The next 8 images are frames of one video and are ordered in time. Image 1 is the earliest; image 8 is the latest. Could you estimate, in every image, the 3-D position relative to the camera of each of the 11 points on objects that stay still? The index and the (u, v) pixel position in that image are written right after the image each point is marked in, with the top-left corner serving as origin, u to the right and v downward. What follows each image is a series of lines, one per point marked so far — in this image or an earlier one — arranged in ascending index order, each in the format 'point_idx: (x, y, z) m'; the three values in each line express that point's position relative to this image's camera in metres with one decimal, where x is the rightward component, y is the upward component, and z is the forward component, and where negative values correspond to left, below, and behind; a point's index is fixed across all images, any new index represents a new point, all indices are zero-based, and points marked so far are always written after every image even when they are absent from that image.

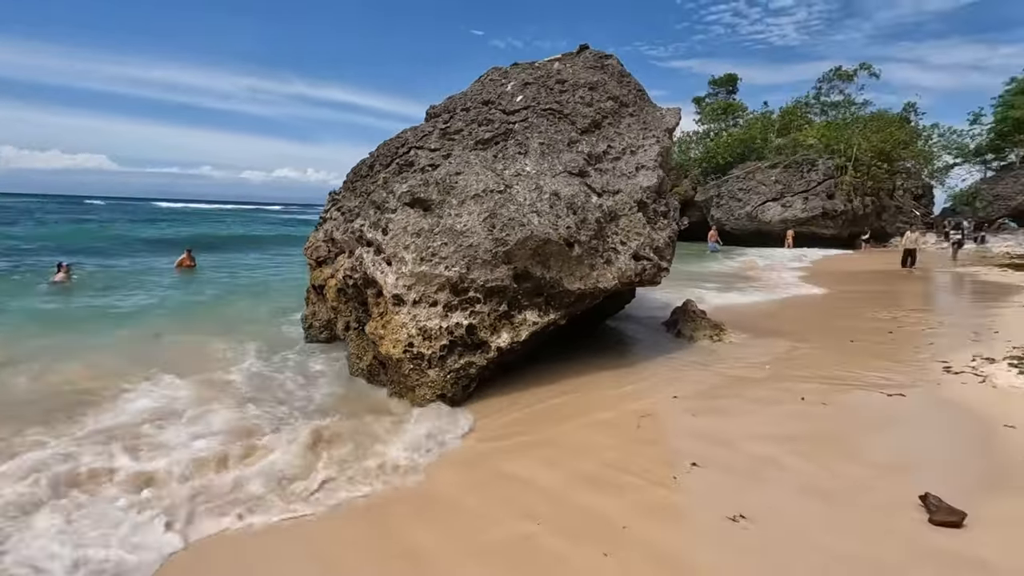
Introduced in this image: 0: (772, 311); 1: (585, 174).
0: (+5.2, -0.5, +10.8) m
1: (+0.9, +1.5, +6.9) m
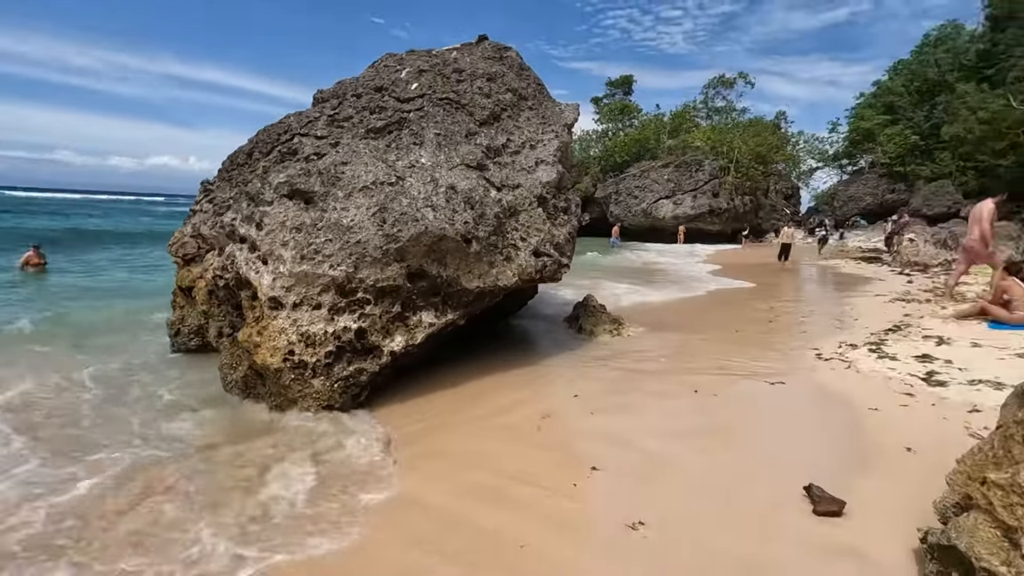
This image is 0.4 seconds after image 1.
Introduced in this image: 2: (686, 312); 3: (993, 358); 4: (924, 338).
0: (+3.2, -0.4, +11.3) m
1: (-0.4, +1.5, +6.7) m
2: (+3.4, -0.5, +10.6) m
3: (+5.7, -0.8, +6.4) m
4: (+5.7, -0.7, +7.5) m
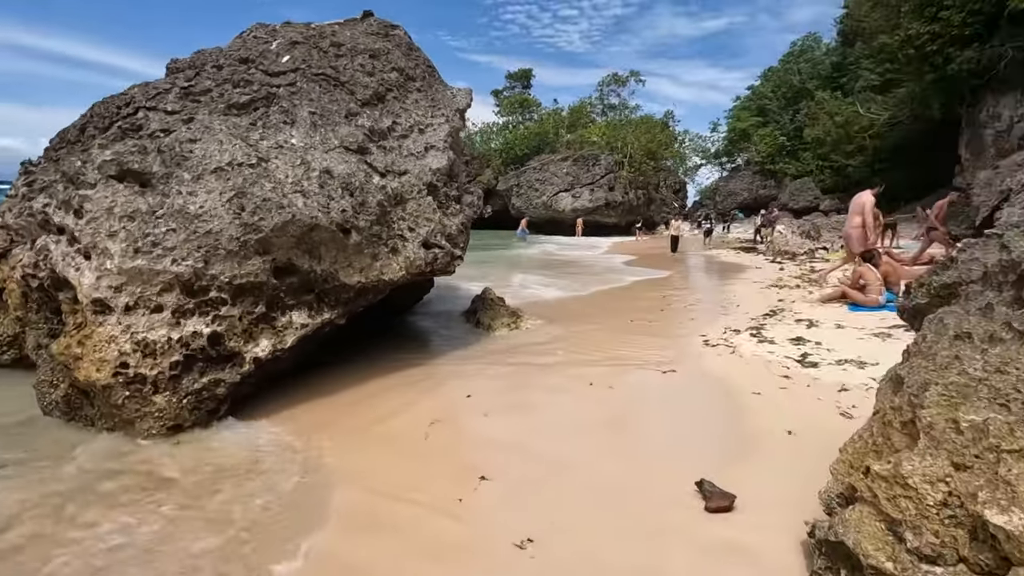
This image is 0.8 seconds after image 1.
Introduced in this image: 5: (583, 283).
0: (+1.1, -0.2, +11.3) m
1: (-1.7, +1.5, +6.1) m
2: (+1.4, -0.3, +10.6) m
3: (+4.4, -0.6, +6.9) m
4: (+4.2, -0.5, +8.0) m
5: (+1.8, +0.1, +13.3) m
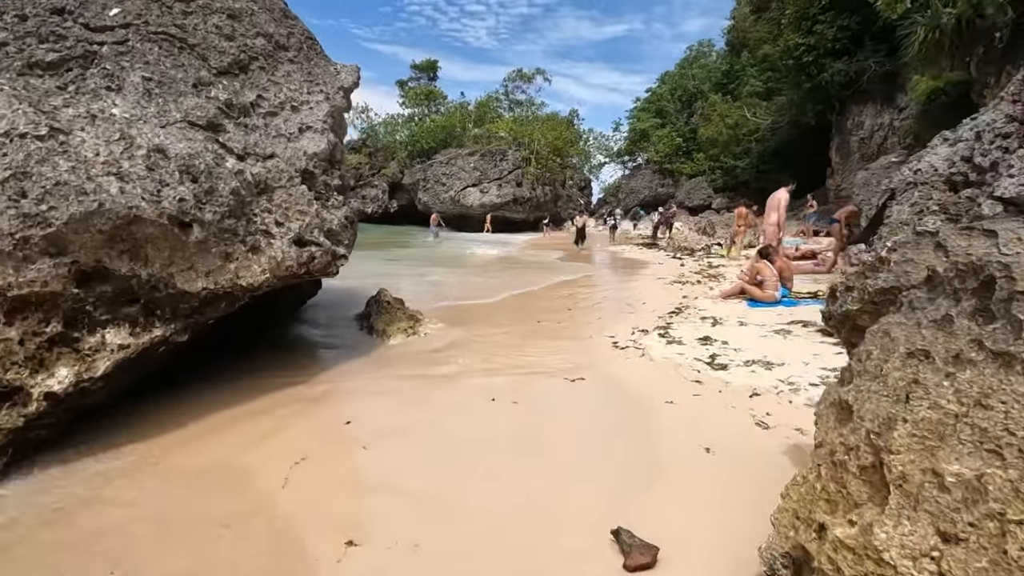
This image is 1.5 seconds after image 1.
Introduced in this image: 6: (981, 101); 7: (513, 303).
0: (-0.8, -0.2, +10.6) m
1: (-2.7, +1.5, +5.0) m
2: (-0.4, -0.3, +10.0) m
3: (+3.2, -0.6, +6.9) m
4: (+2.8, -0.4, +7.9) m
5: (-0.5, +0.2, +12.7) m
6: (+9.4, +3.7, +10.8) m
7: (0.0, -0.3, +10.0) m
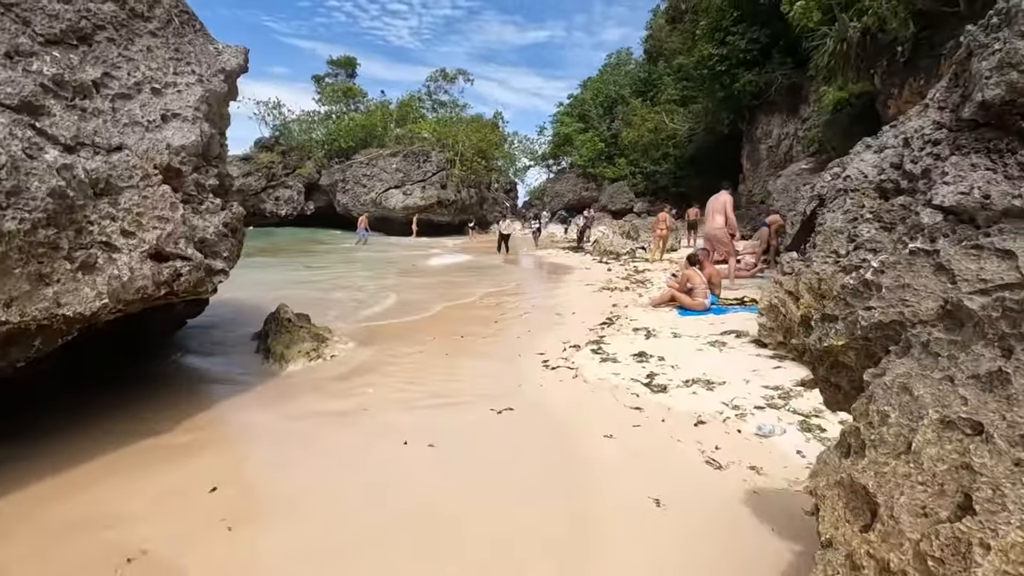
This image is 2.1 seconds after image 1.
0: (-2.3, -0.4, +9.7) m
1: (-3.4, +1.3, +3.9) m
2: (-1.8, -0.5, +9.2) m
3: (+2.2, -0.7, +6.5) m
4: (+1.7, -0.6, +7.5) m
5: (-2.2, -0.1, +11.8) m
6: (+7.8, +3.7, +11.2) m
7: (-1.3, -0.5, +9.2) m
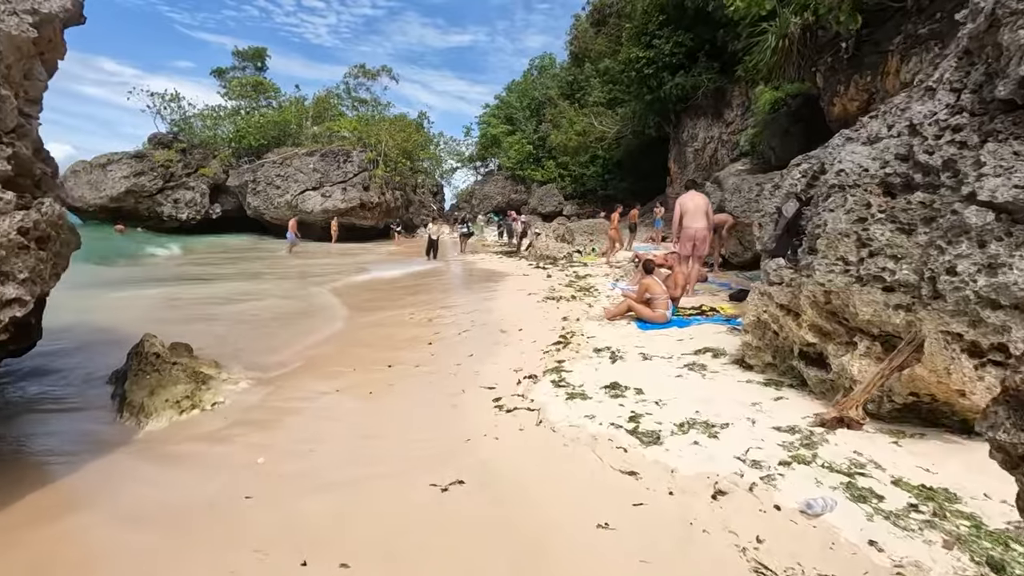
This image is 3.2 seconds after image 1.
0: (-3.2, -0.6, +8.0) m
1: (-3.7, +1.0, +2.2) m
2: (-2.7, -0.7, +7.6) m
3: (+1.6, -0.9, +5.5) m
4: (+1.0, -0.7, +6.4) m
5: (-3.5, -0.3, +10.2) m
6: (+6.5, +3.6, +10.9) m
7: (-2.2, -0.7, +7.7) m
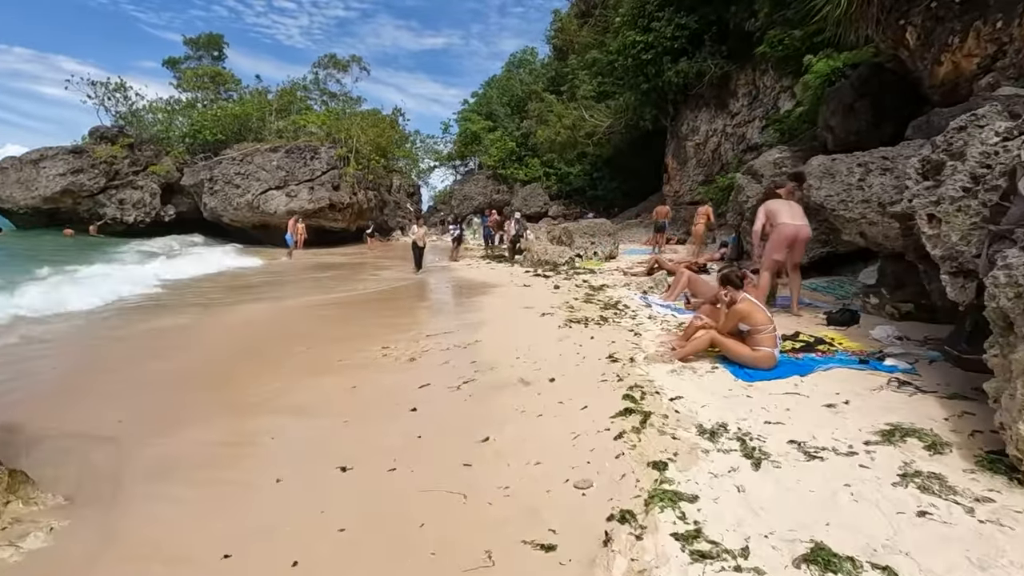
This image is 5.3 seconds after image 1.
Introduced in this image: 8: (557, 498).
0: (-3.0, -0.9, +5.1) m
1: (-3.2, +0.8, -0.8) m
2: (-2.4, -1.0, +4.7) m
3: (+2.0, -1.1, +2.8) m
4: (+1.3, -1.0, +3.7) m
5: (-3.3, -0.7, +7.3) m
6: (+6.5, +3.4, +8.4) m
7: (-1.9, -1.0, +4.8) m
8: (+0.2, -1.2, +3.1) m
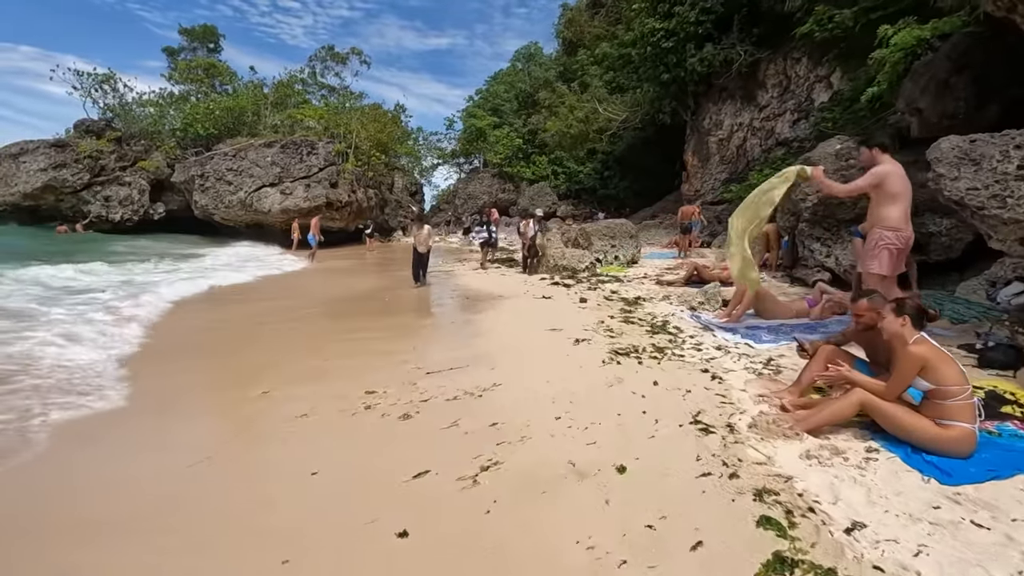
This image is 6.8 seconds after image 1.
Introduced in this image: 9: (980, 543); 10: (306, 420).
0: (-2.7, -1.1, +3.3) m
1: (-2.9, +0.6, -2.6) m
2: (-2.1, -1.2, +2.9) m
3: (+2.3, -1.4, +0.9) m
4: (+1.6, -1.2, +1.8) m
5: (-3.0, -0.9, +5.4) m
6: (+6.9, +3.1, +6.6) m
7: (-1.7, -1.2, +3.0) m
8: (+0.5, -1.4, +1.2) m
9: (+2.1, -1.1, +2.4) m
10: (-2.0, -1.0, +4.4) m
